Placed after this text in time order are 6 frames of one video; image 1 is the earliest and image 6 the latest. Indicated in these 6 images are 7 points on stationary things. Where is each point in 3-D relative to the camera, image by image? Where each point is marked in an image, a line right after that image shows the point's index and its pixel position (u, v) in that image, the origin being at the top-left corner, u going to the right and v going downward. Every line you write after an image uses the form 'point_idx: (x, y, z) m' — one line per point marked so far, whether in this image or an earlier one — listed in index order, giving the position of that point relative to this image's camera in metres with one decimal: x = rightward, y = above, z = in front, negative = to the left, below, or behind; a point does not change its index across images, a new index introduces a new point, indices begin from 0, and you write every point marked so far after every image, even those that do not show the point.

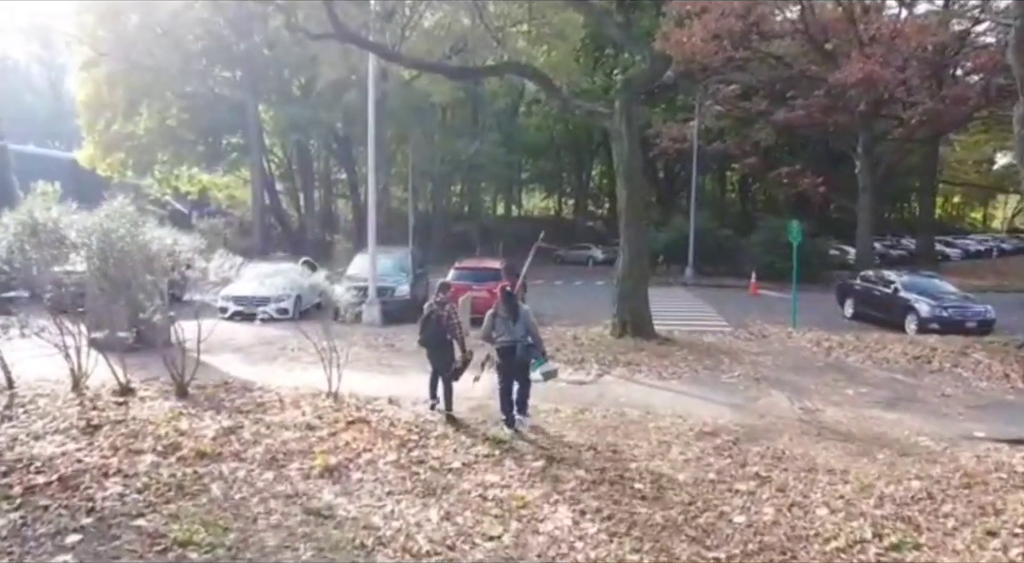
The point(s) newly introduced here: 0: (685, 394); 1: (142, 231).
0: (+2.2, -1.4, +12.2) m
1: (-4.4, +0.6, +11.5) m
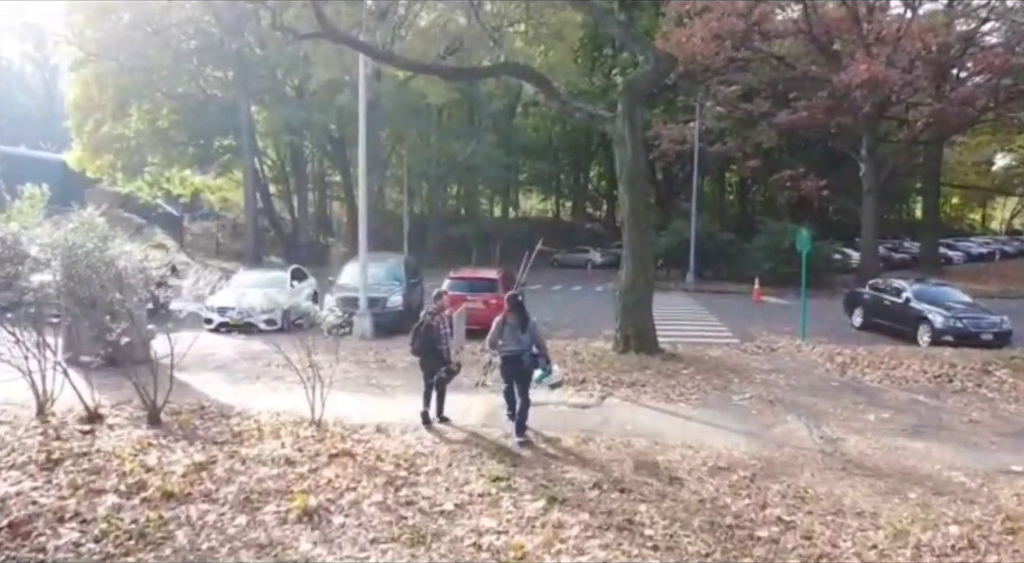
0: (+2.2, -1.6, +11.4) m
1: (-4.4, +0.4, +10.7) m
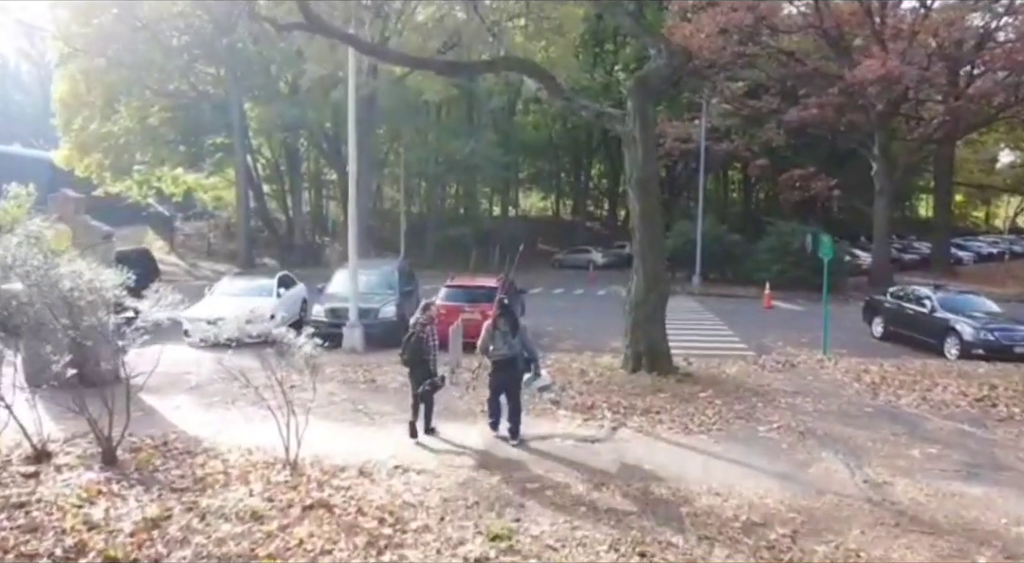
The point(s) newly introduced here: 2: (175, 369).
0: (+2.2, -1.8, +10.1) m
1: (-4.4, +0.2, +9.4) m
2: (-5.5, -1.4, +15.8) m
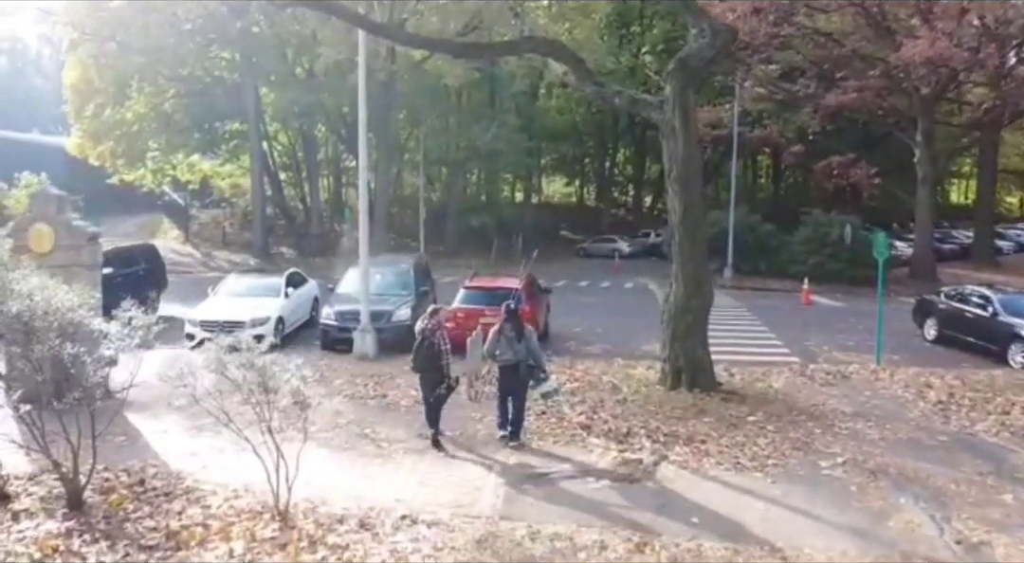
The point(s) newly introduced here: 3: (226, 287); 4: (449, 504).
0: (+2.4, -2.0, +8.7) m
1: (-4.2, 0.0, +8.1) m
2: (-5.1, -1.5, +14.5) m
3: (-5.8, -0.1, +19.5) m
4: (-0.6, -2.0, +8.6) m
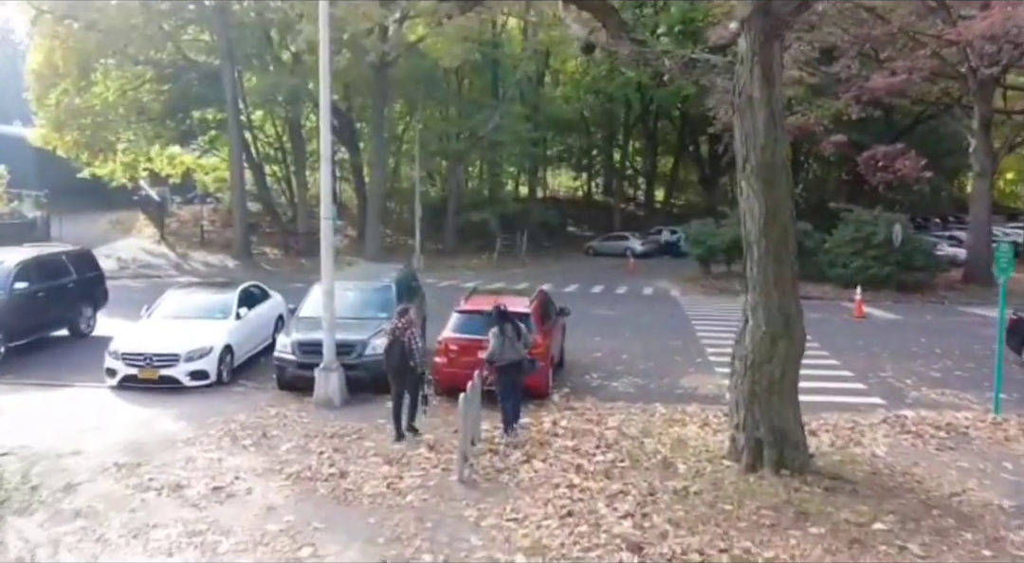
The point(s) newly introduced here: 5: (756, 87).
0: (+2.5, -2.4, +4.8) m
1: (-4.1, -0.3, +4.3) m
2: (-5.0, -1.8, +10.7) m
3: (-5.6, -0.4, +15.7) m
4: (-0.5, -2.4, +4.8) m
5: (+2.3, +1.8, +9.2) m
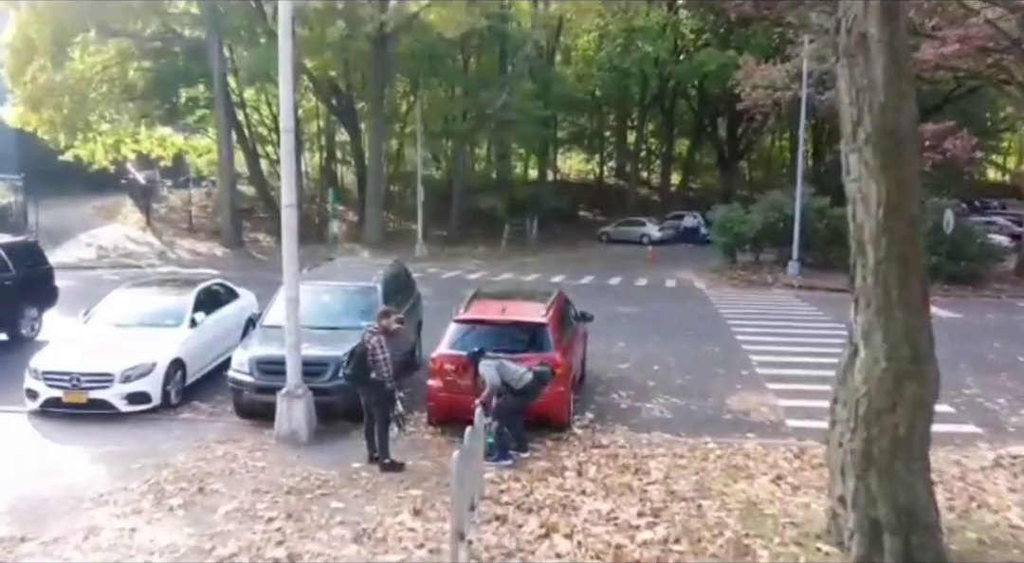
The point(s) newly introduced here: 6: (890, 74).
0: (+2.5, -2.5, +2.2) m
1: (-4.1, -0.5, +1.6) m
2: (-4.9, -1.9, +8.1) m
3: (-5.5, -0.4, +13.0) m
4: (-0.4, -2.5, +2.2) m
5: (+2.4, +1.7, +6.5) m
6: (+2.5, +1.4, +6.5) m
